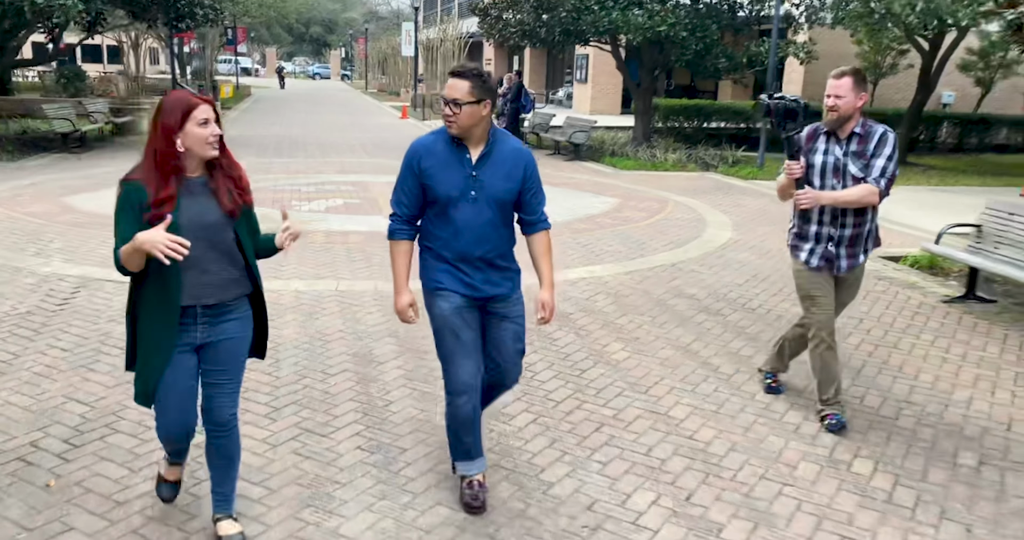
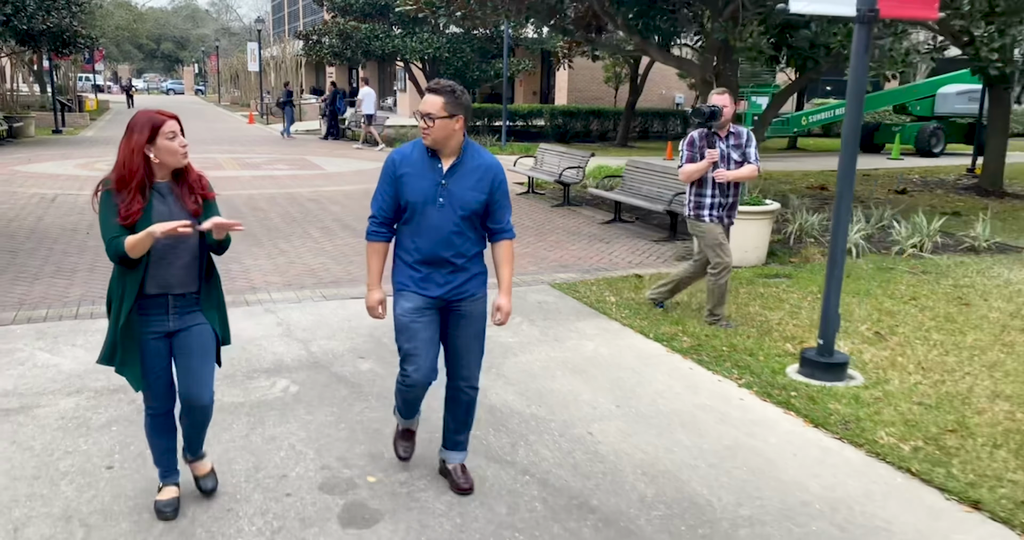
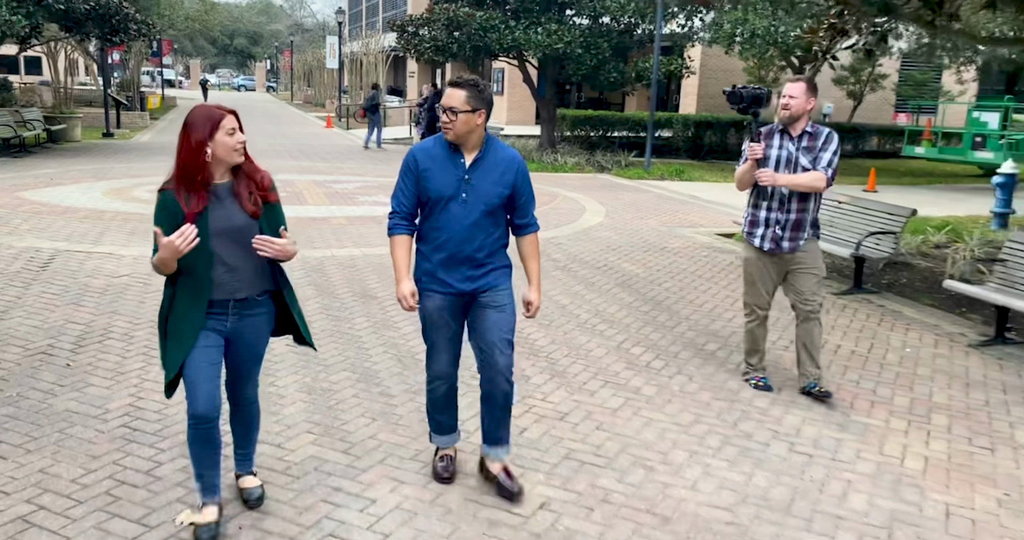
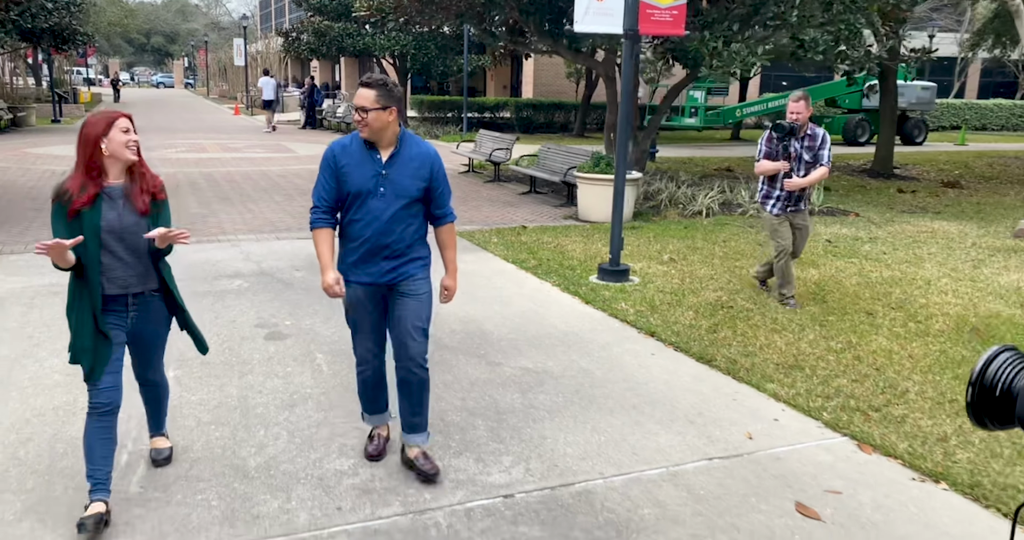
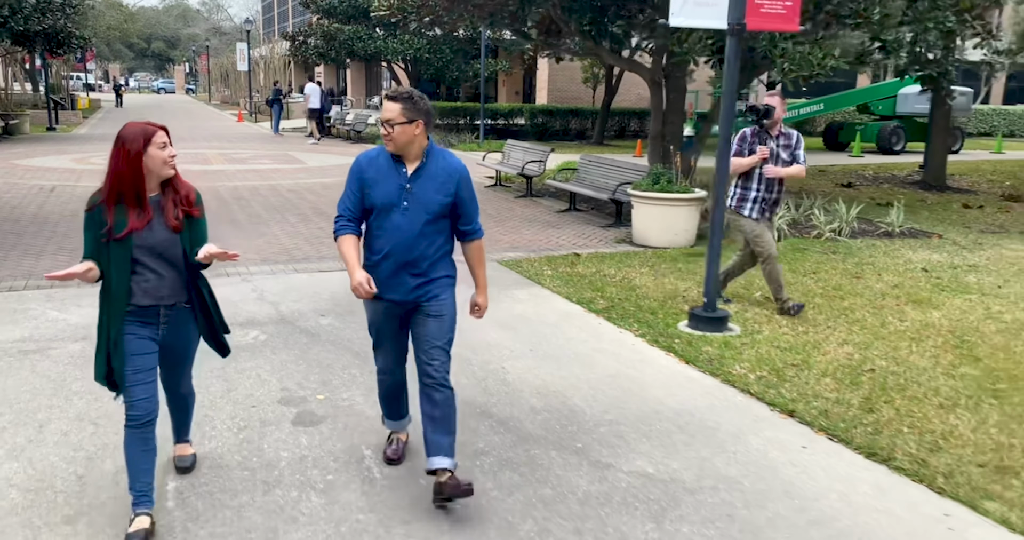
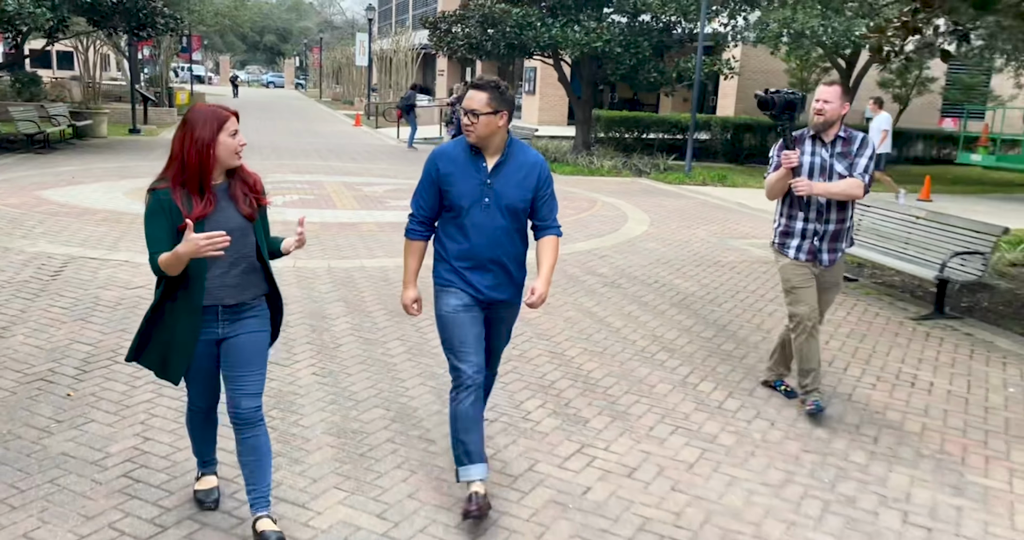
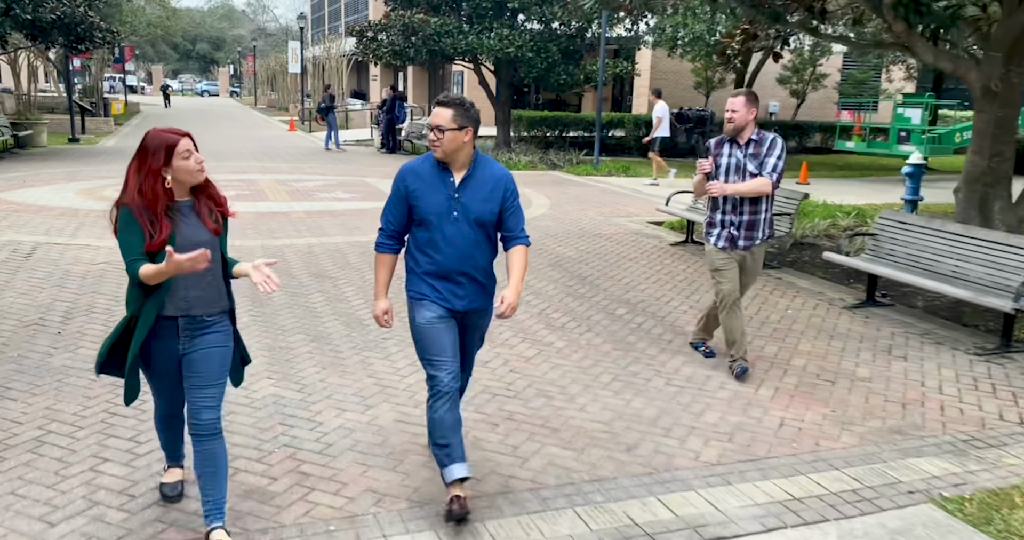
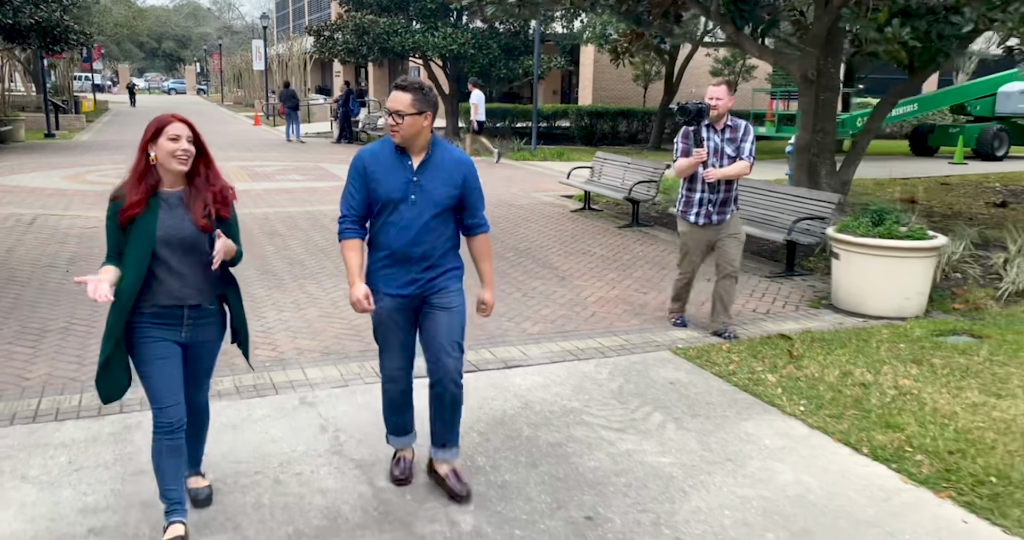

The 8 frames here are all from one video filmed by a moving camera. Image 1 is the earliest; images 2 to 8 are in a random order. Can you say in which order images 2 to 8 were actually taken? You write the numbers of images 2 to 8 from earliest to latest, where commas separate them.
6, 3, 7, 8, 2, 5, 4
